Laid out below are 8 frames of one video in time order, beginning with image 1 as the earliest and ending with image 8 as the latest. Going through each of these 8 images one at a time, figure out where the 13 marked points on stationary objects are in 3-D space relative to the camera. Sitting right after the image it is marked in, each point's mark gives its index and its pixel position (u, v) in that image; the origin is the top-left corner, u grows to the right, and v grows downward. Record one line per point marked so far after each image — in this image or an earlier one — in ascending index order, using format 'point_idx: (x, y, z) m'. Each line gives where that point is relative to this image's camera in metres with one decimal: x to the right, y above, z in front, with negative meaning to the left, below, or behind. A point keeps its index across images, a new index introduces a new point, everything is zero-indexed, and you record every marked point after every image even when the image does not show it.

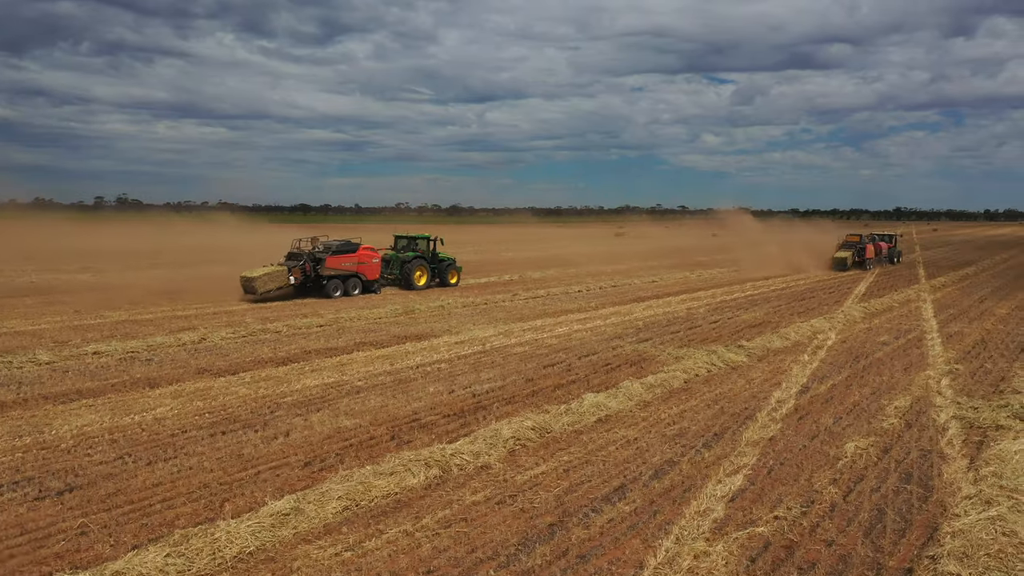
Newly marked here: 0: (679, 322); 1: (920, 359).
0: (+3.6, -0.8, +14.1) m
1: (+6.8, -1.2, +10.9) m
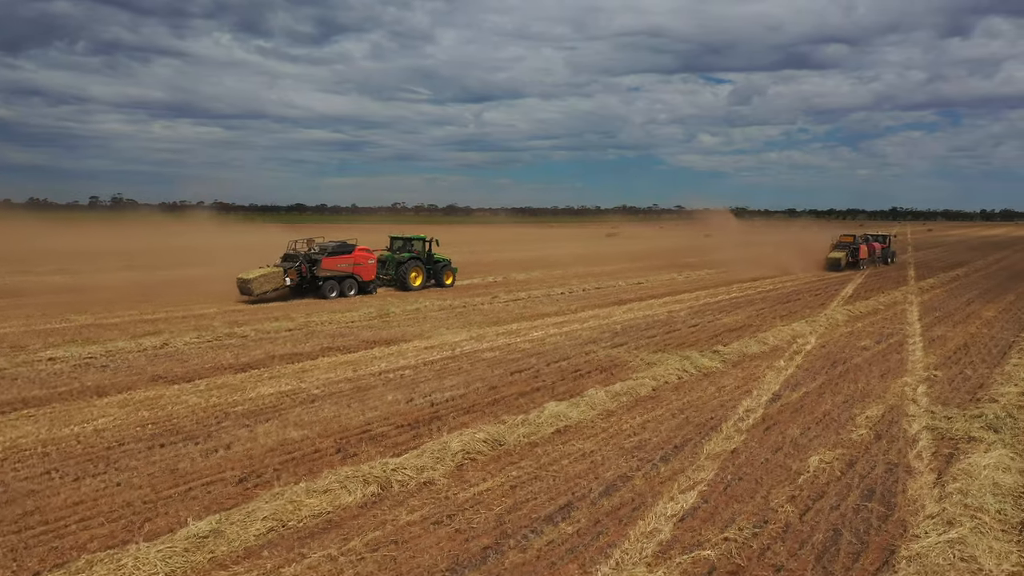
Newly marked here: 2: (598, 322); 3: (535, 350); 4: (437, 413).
0: (+3.0, -0.8, +13.8) m
1: (+6.3, -1.2, +10.6) m
2: (+1.9, -0.7, +14.3) m
3: (+0.4, -1.1, +11.4) m
4: (-0.9, -1.5, +7.8) m
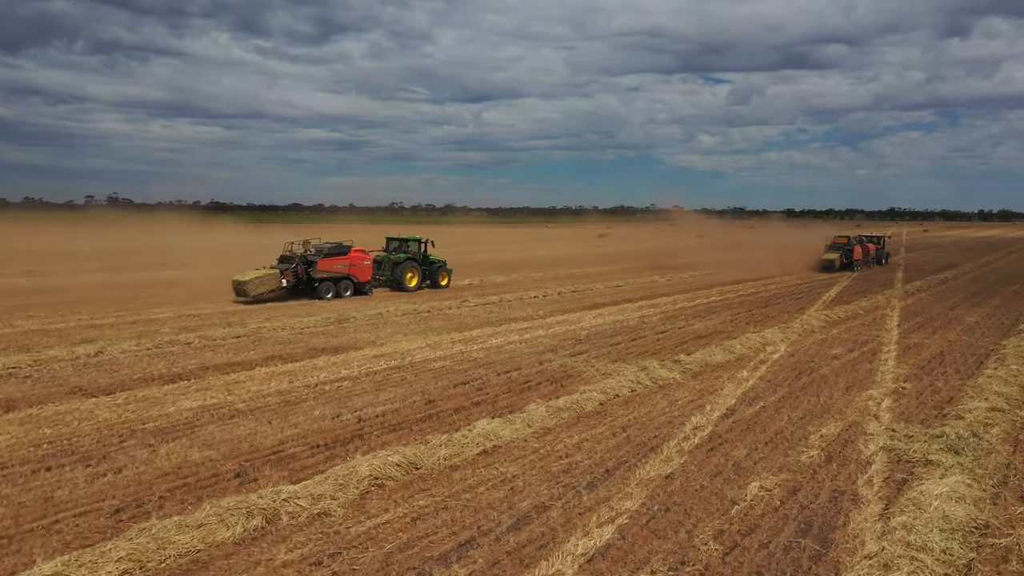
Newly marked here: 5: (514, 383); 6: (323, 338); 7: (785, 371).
0: (+2.3, -0.9, +13.3) m
1: (+5.5, -1.3, +10.1) m
2: (+1.1, -0.8, +13.8) m
3: (-0.4, -1.2, +10.9) m
4: (-1.7, -1.6, +7.3) m
5: (0.0, -1.4, +9.4) m
6: (-3.6, -0.9, +12.5) m
7: (+4.3, -1.3, +10.3) m
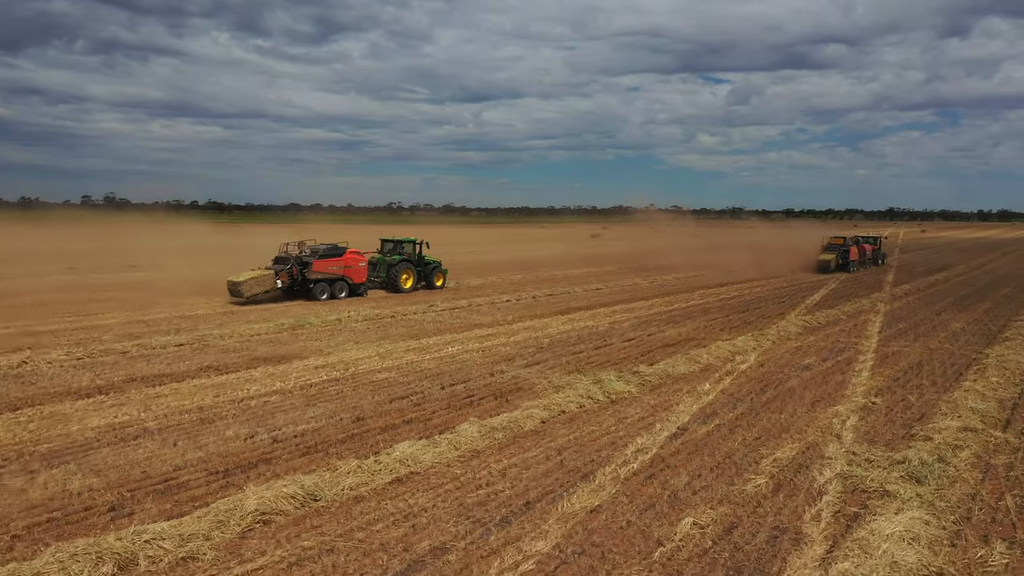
0: (+1.5, -1.0, +12.6) m
1: (+4.7, -1.4, +9.5) m
2: (+0.3, -0.9, +13.2) m
3: (-1.2, -1.3, +10.3) m
4: (-2.5, -1.7, +6.7) m
5: (-0.7, -1.5, +8.8) m
6: (-4.4, -1.0, +11.8) m
7: (+3.5, -1.4, +9.7) m
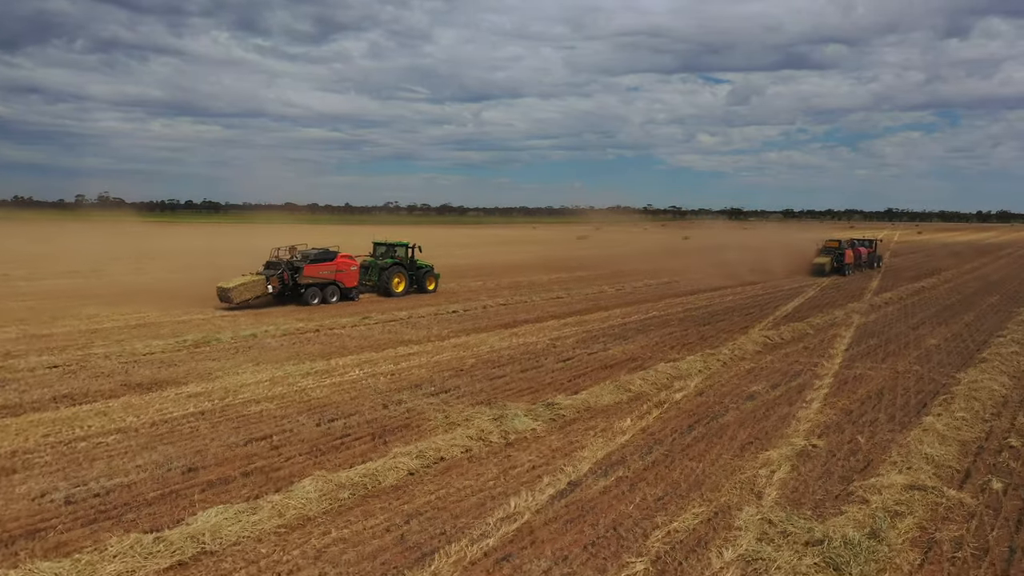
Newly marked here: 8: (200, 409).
0: (+0.1, -1.3, +11.4) m
1: (+3.3, -1.7, +8.2) m
2: (-1.0, -1.2, +11.9) m
3: (-2.5, -1.5, +9.0) m
4: (-3.8, -1.9, +5.4) m
5: (-2.1, -1.7, +7.5) m
6: (-5.7, -1.3, +10.6) m
7: (+2.1, -1.7, +8.4) m
8: (-4.0, -1.6, +8.5) m
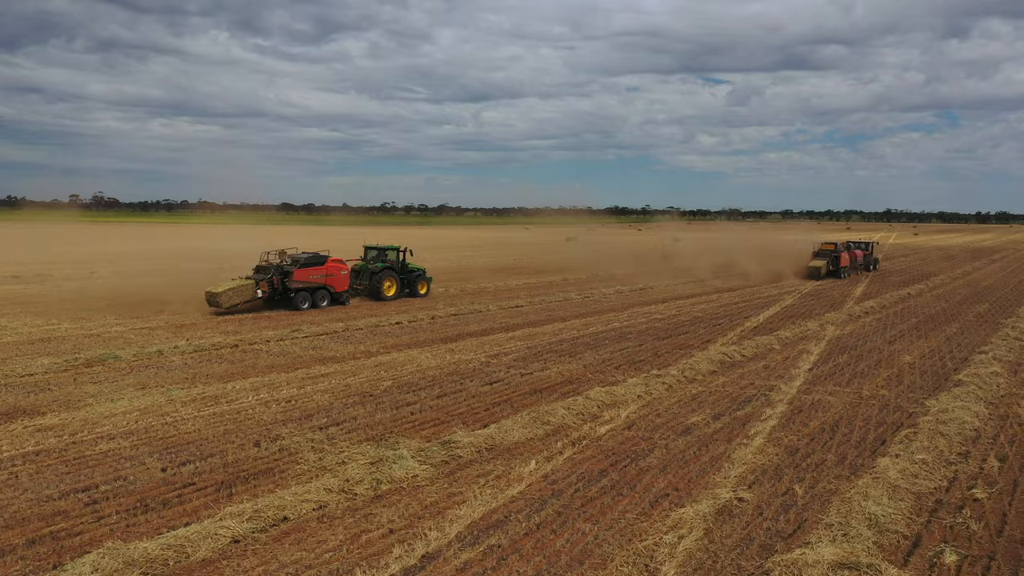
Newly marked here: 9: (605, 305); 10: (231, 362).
0: (-1.1, -1.5, +10.2) m
1: (+2.1, -1.9, +7.0) m
2: (-2.3, -1.4, +10.7) m
3: (-3.8, -1.7, +7.8) m
4: (-5.1, -2.1, +4.2) m
5: (-3.3, -1.9, +6.3) m
6: (-7.0, -1.5, +9.4) m
7: (+0.9, -1.9, +7.2) m
8: (-5.3, -1.8, +7.4) m
9: (+2.6, -0.5, +19.2) m
10: (-4.9, -1.3, +11.4) m
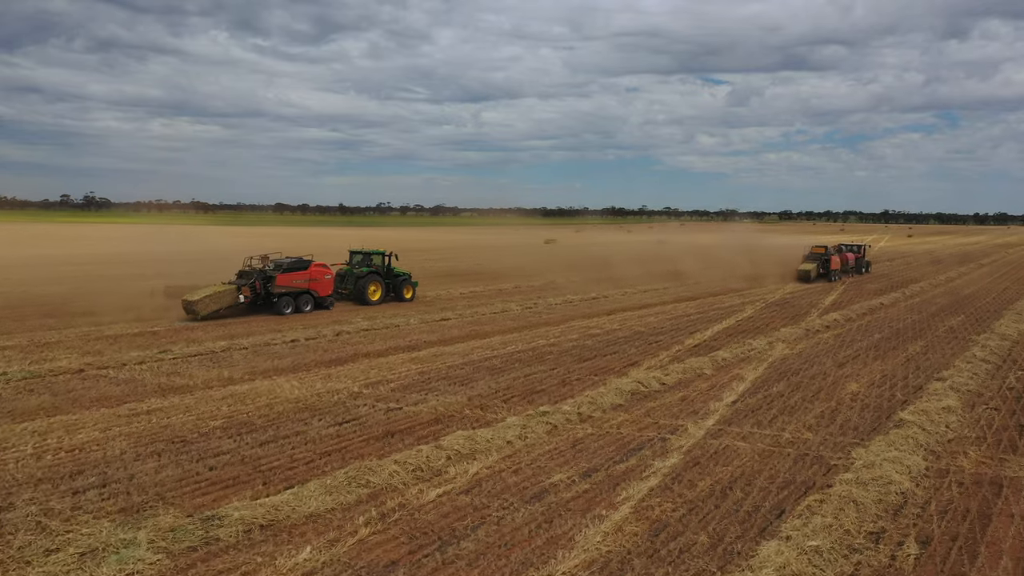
0: (-3.0, -1.8, +8.5) m
1: (+0.2, -2.2, +5.4) m
2: (-4.2, -1.7, +9.1) m
3: (-5.7, -2.0, +6.2) m
4: (-7.0, -2.4, +2.6) m
5: (-5.2, -2.2, +4.7) m
6: (-8.9, -1.8, +7.8) m
7: (-1.0, -2.2, +5.6) m
8: (-7.2, -2.0, +5.7) m
9: (+0.8, -0.8, +17.6) m
10: (-6.8, -1.5, +9.8) m
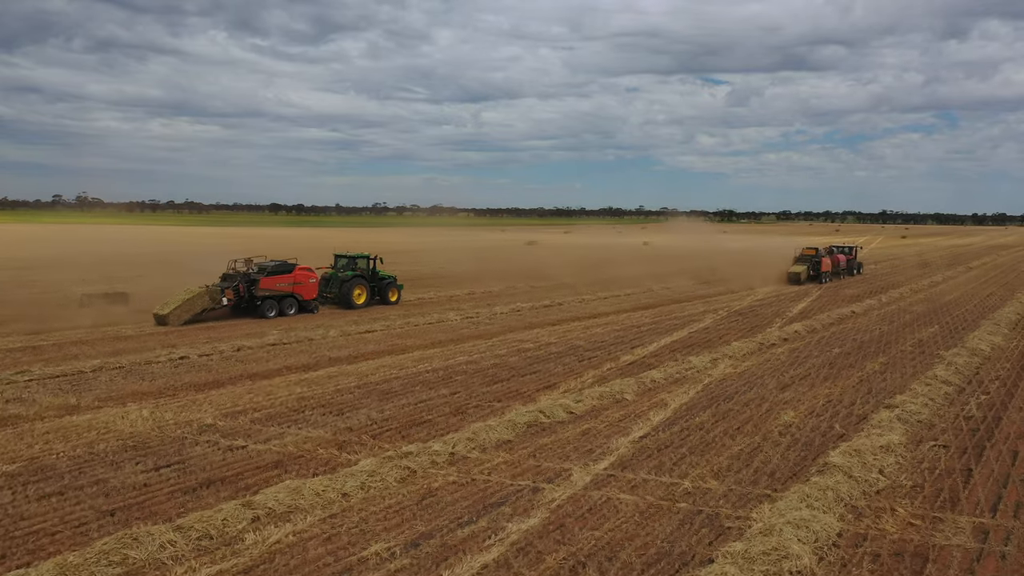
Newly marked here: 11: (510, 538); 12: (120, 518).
0: (-4.7, -2.0, +7.2) m
1: (-1.4, -2.4, +4.0) m
2: (-5.8, -1.9, +7.7) m
3: (-7.3, -2.2, +4.8) m
4: (-8.6, -2.6, +1.2) m
5: (-6.9, -2.4, +3.3) m
6: (-10.5, -2.0, +6.4) m
7: (-2.6, -2.4, +4.2) m
8: (-8.8, -2.3, +4.4) m
9: (-0.9, -1.0, +16.2) m
10: (-8.4, -1.8, +8.4) m
11: (0.0, -2.2, +5.9) m
12: (-3.6, -2.1, +6.1) m
